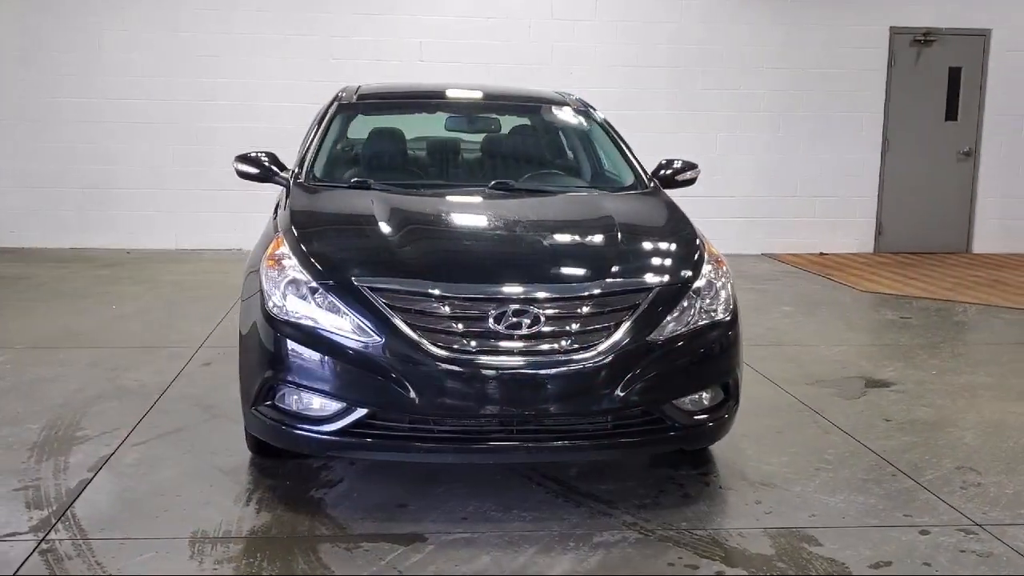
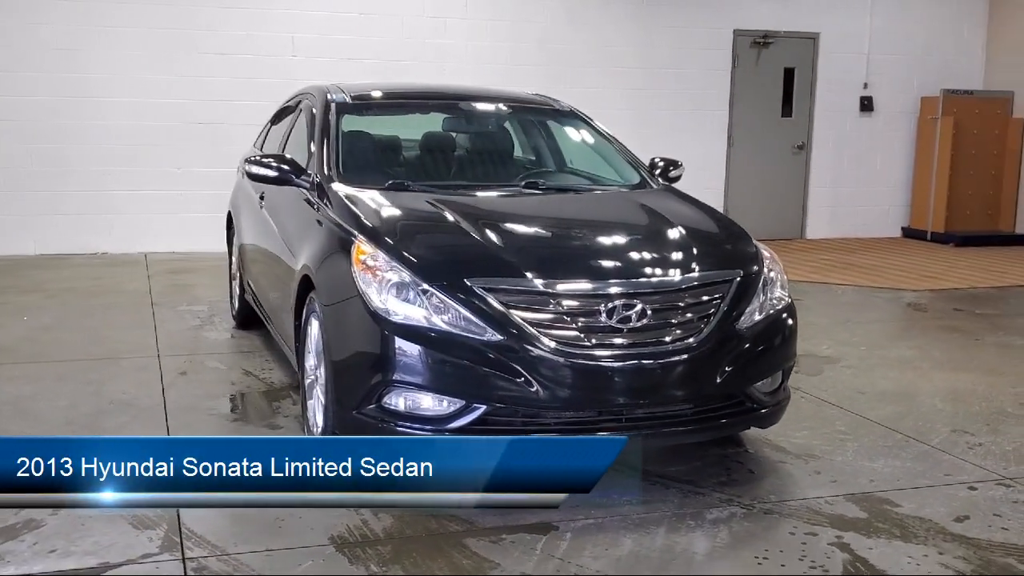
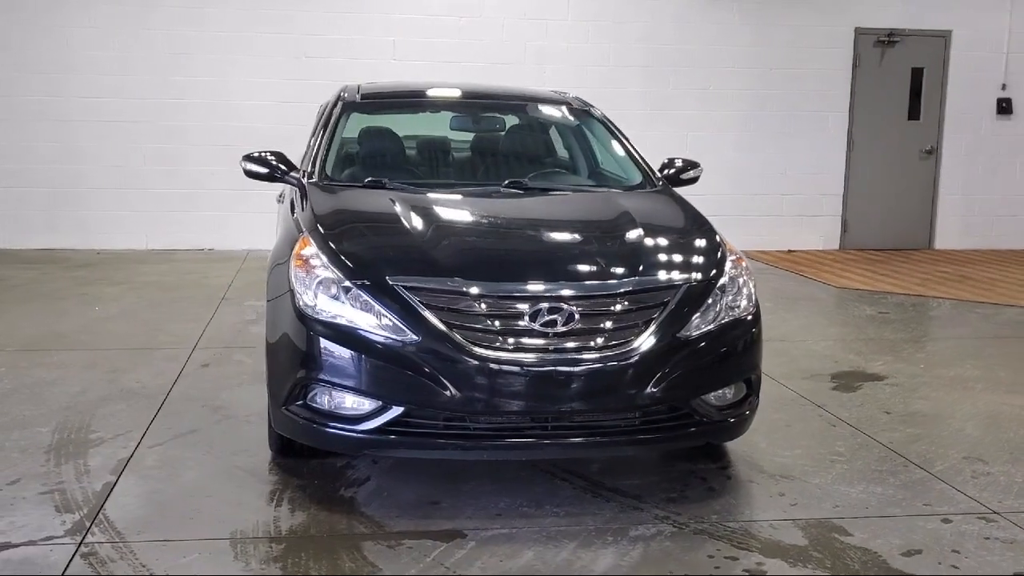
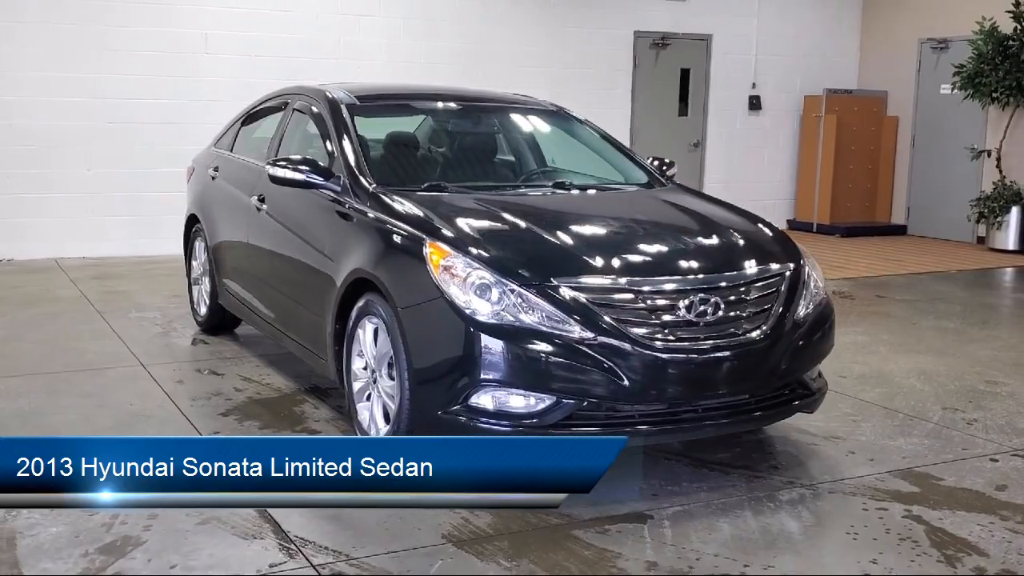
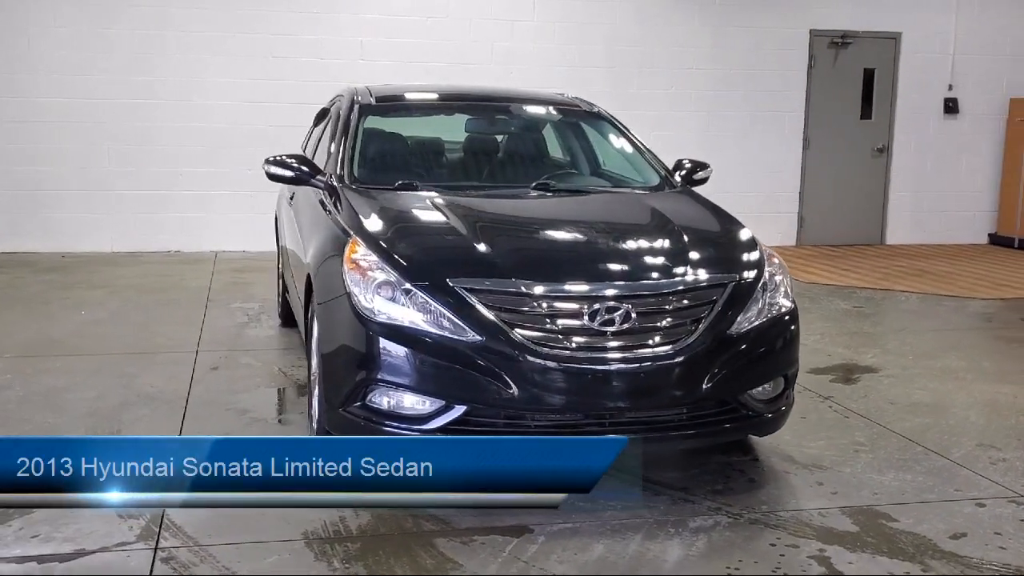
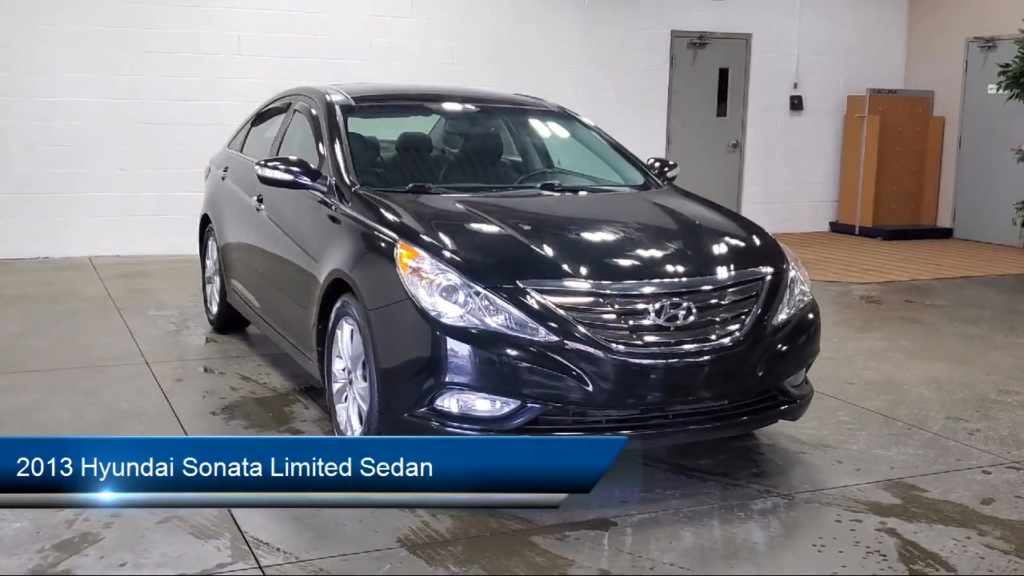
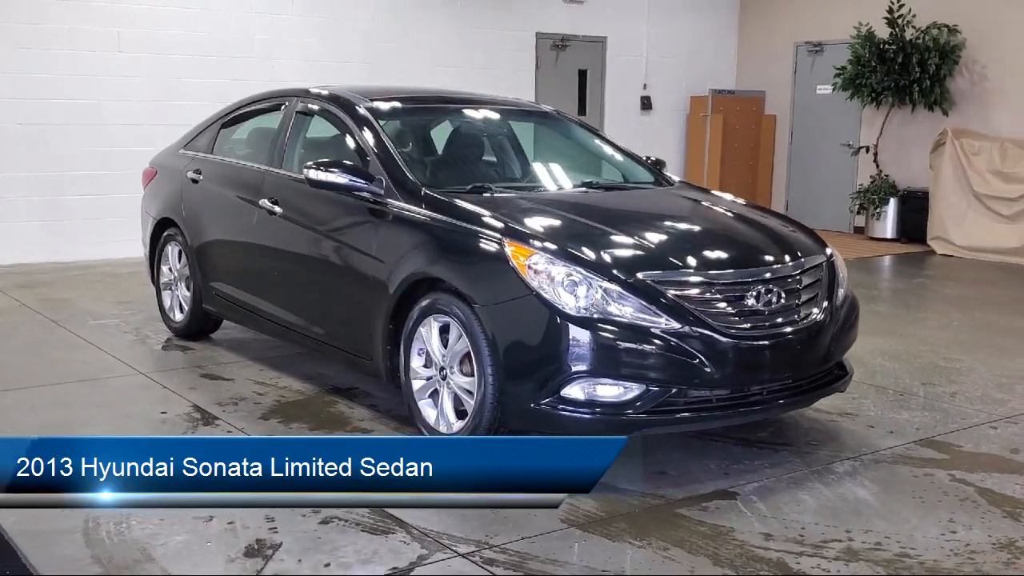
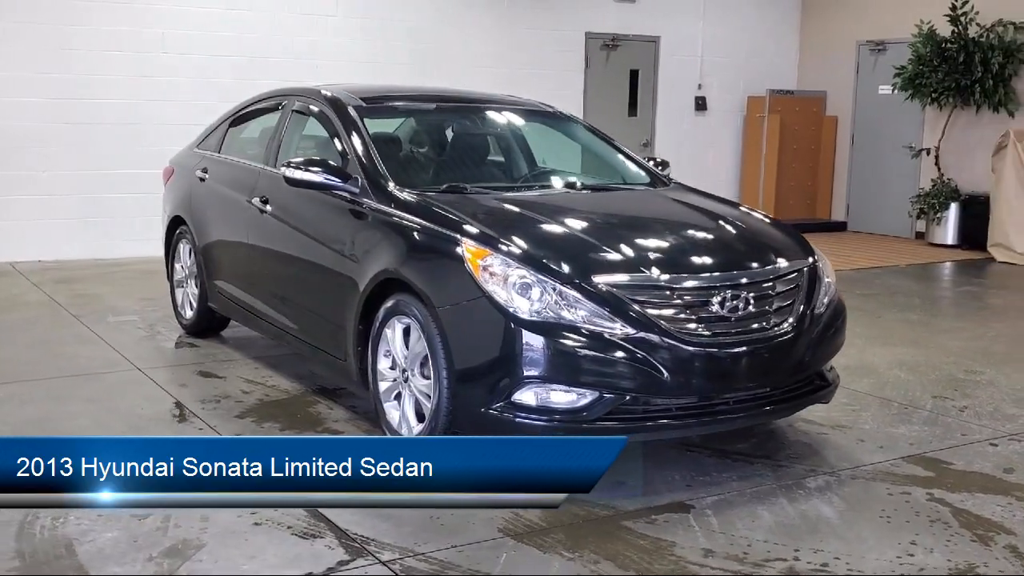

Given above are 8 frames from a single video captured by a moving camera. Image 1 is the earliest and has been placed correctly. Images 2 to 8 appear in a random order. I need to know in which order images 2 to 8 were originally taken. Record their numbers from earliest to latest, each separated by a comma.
3, 5, 2, 6, 4, 8, 7
